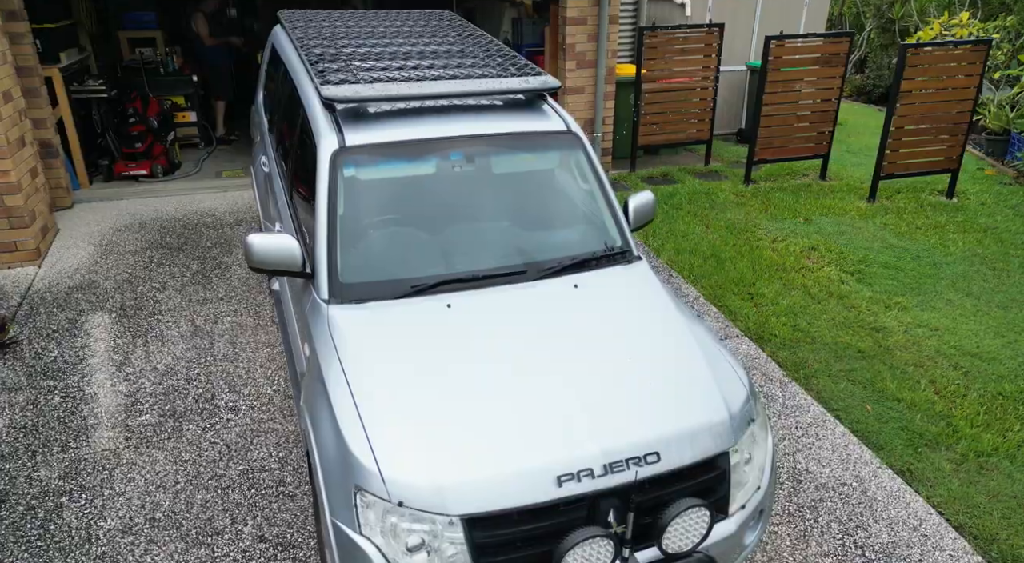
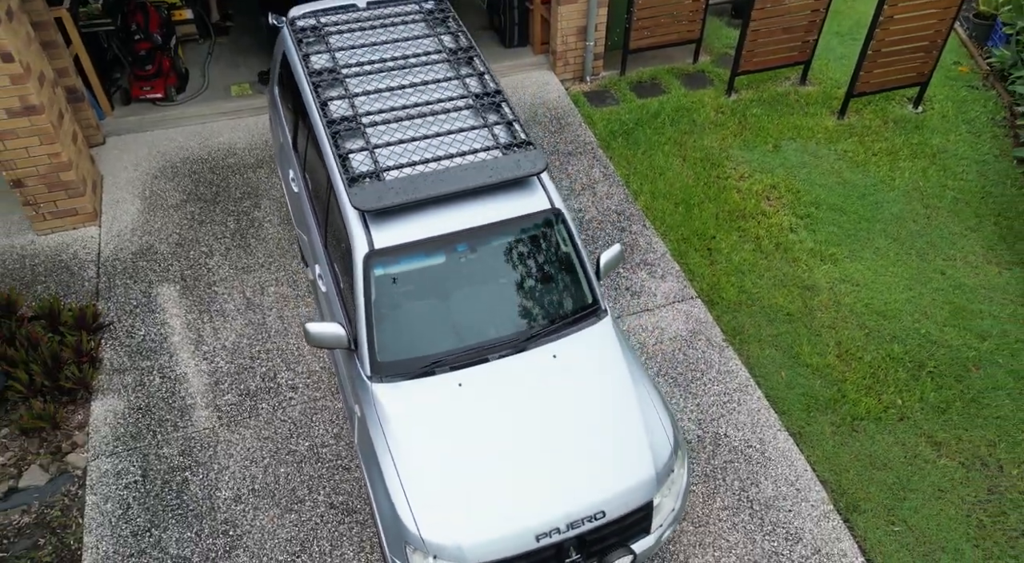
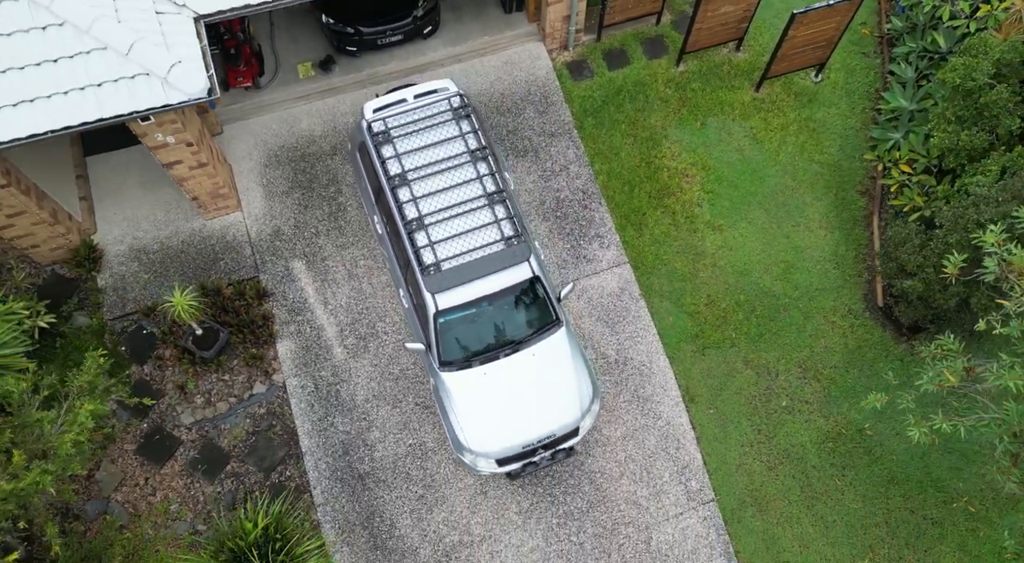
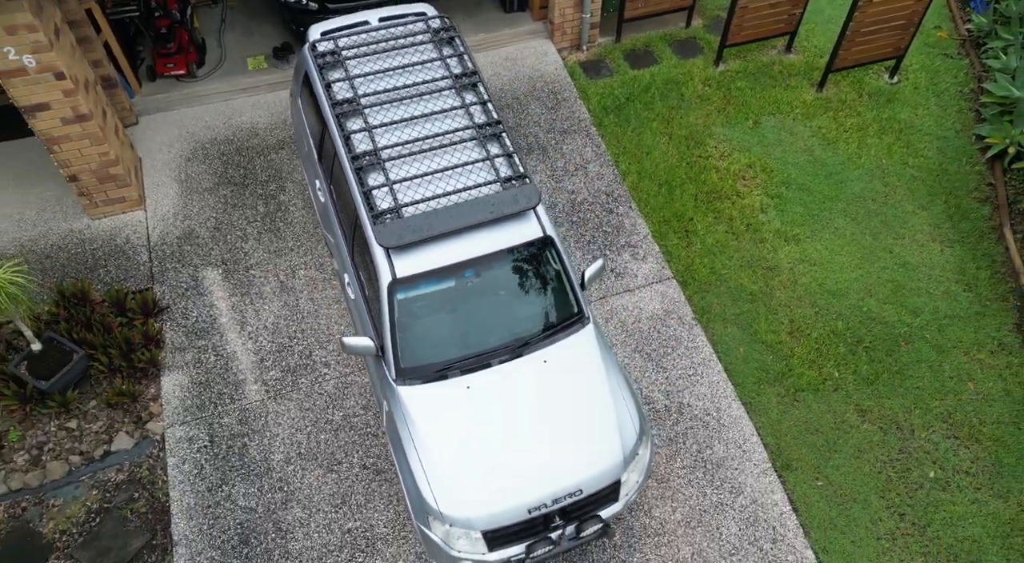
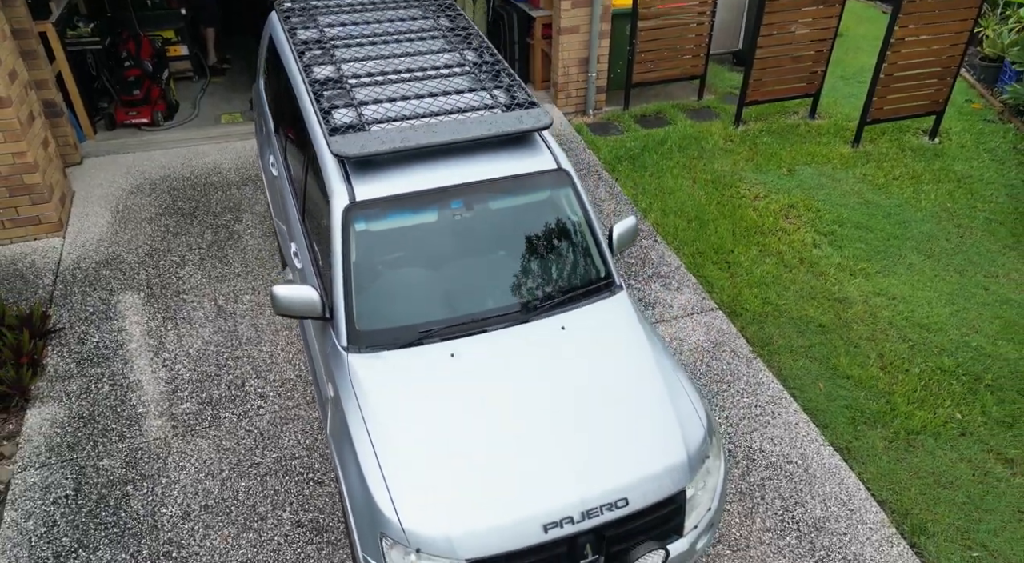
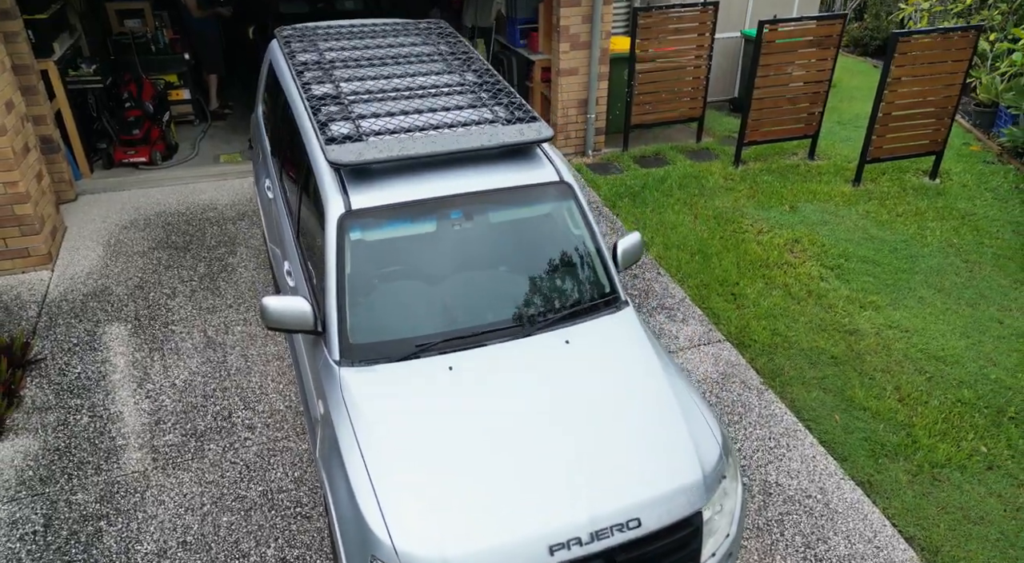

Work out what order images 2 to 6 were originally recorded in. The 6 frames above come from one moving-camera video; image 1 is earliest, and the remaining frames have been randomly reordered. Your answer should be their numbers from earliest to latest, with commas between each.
6, 5, 2, 4, 3
